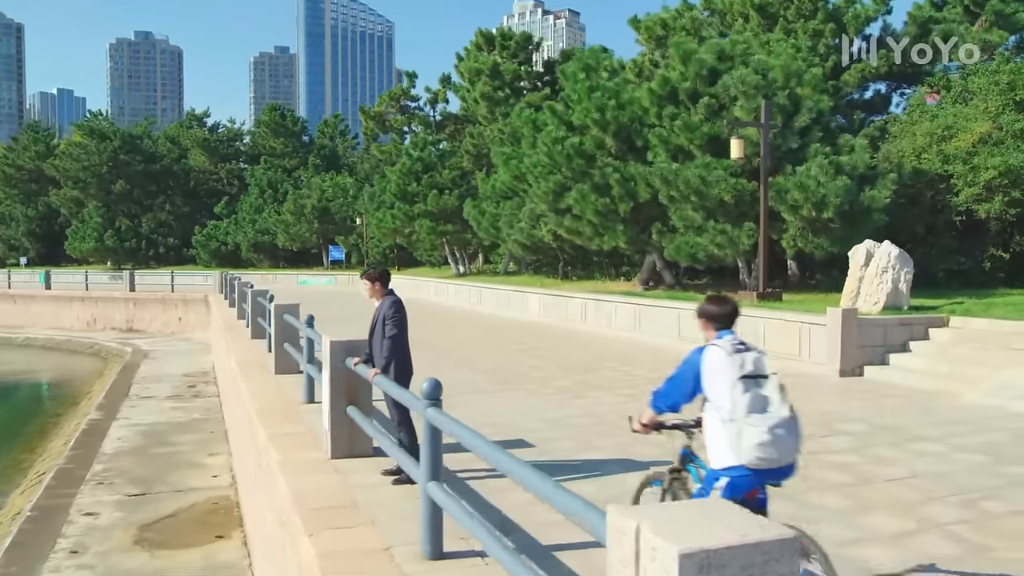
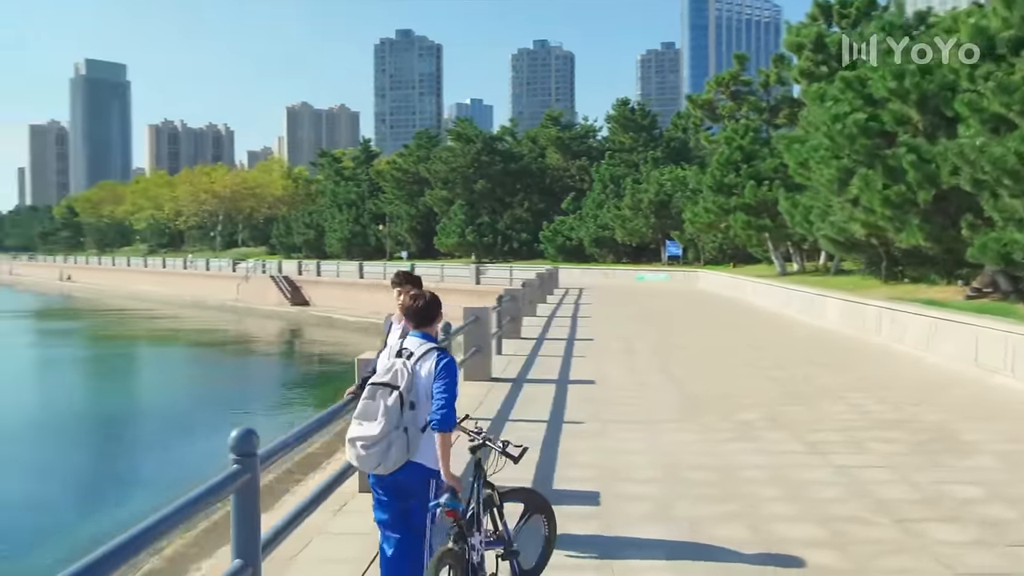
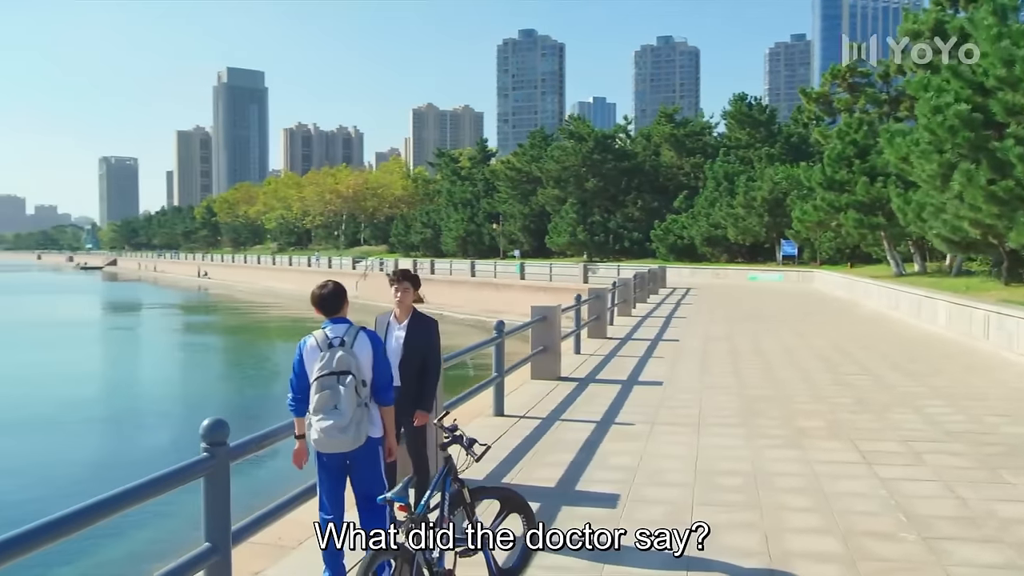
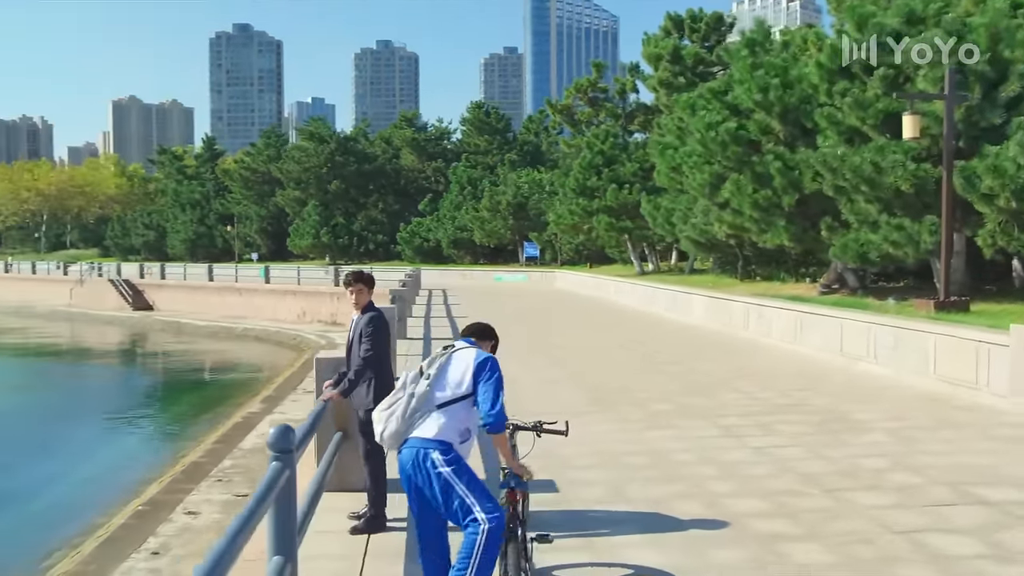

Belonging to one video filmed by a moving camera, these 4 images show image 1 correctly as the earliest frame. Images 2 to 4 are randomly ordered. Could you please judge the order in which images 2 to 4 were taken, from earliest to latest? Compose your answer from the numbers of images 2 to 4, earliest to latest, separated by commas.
4, 2, 3
